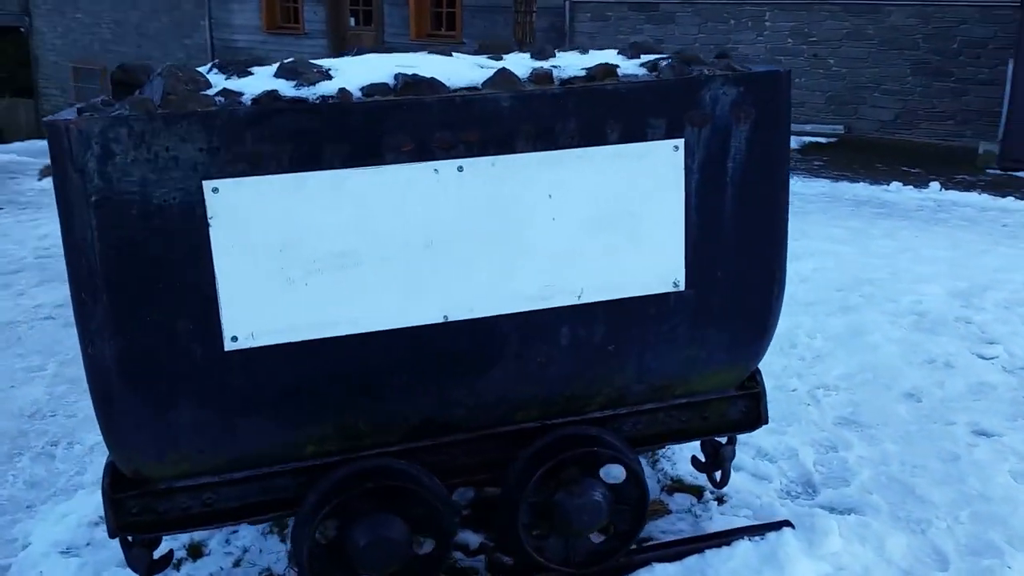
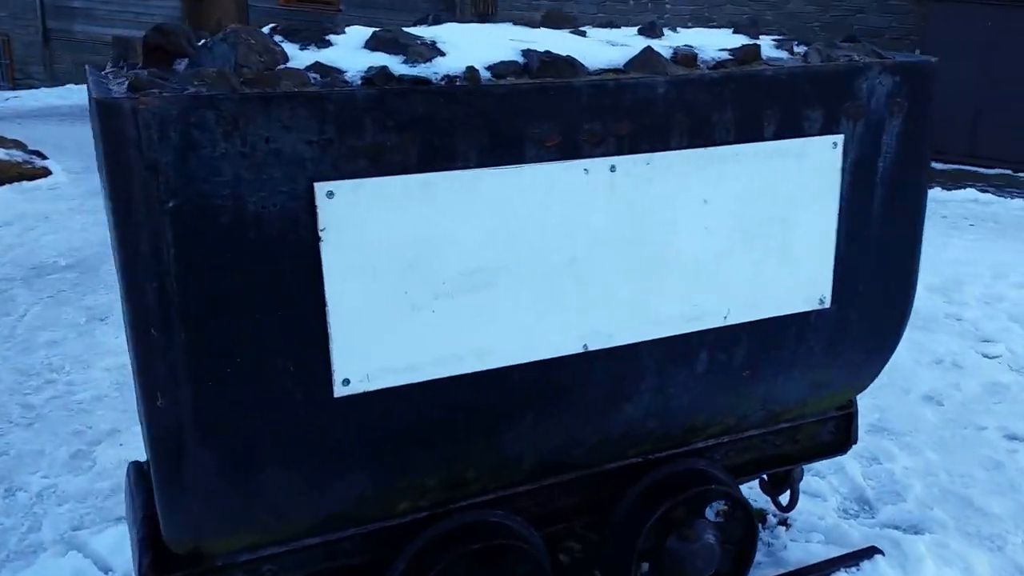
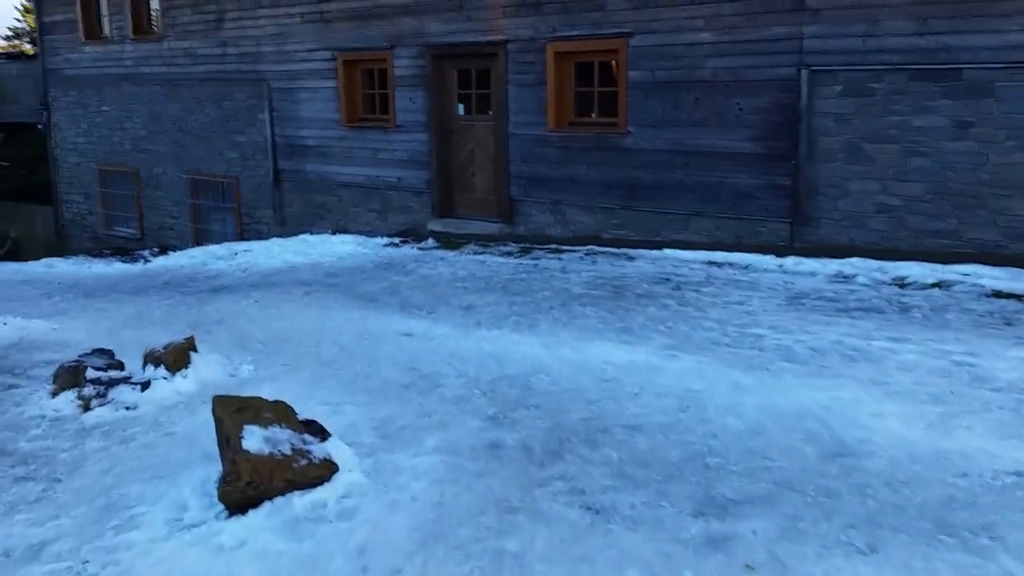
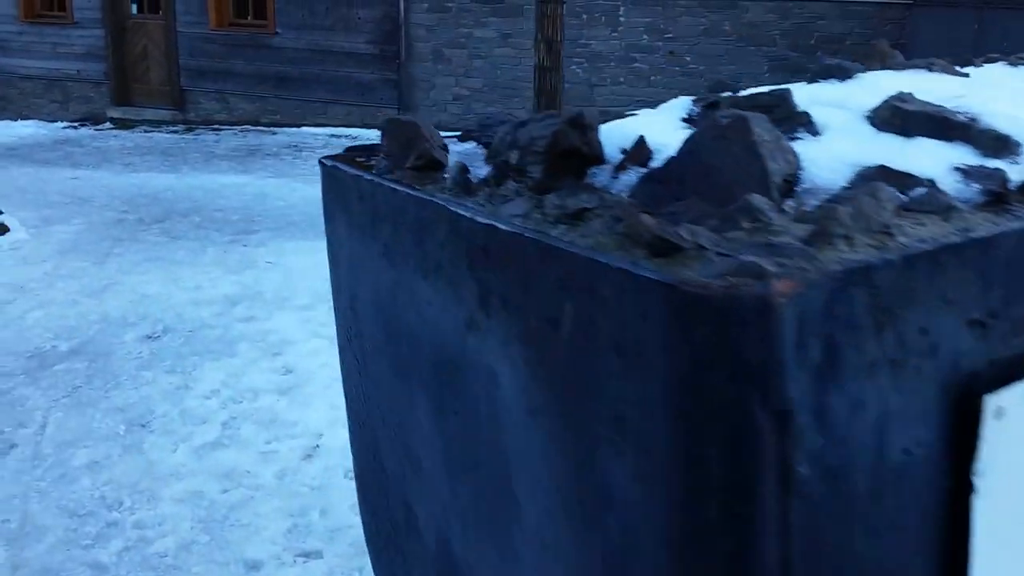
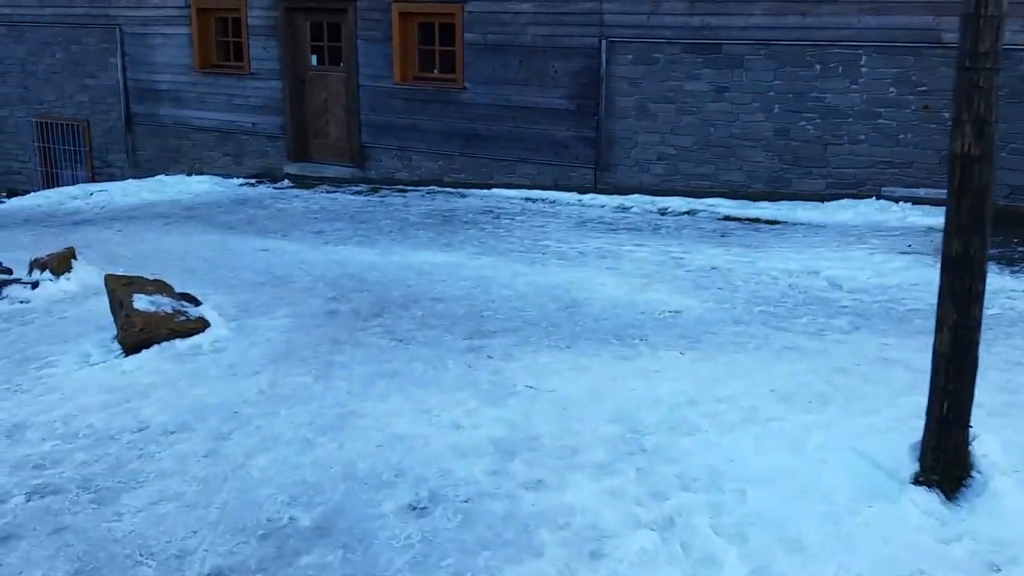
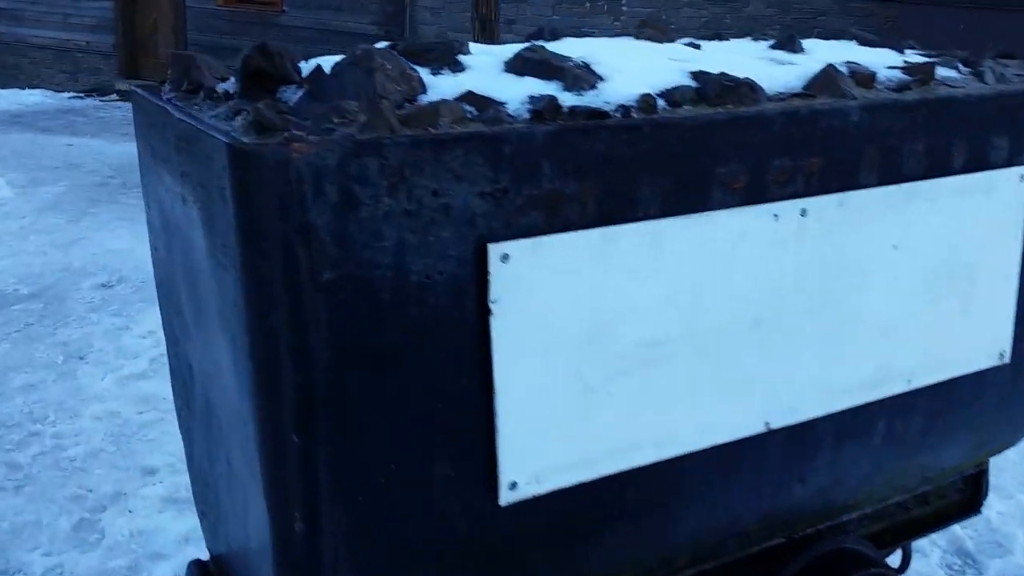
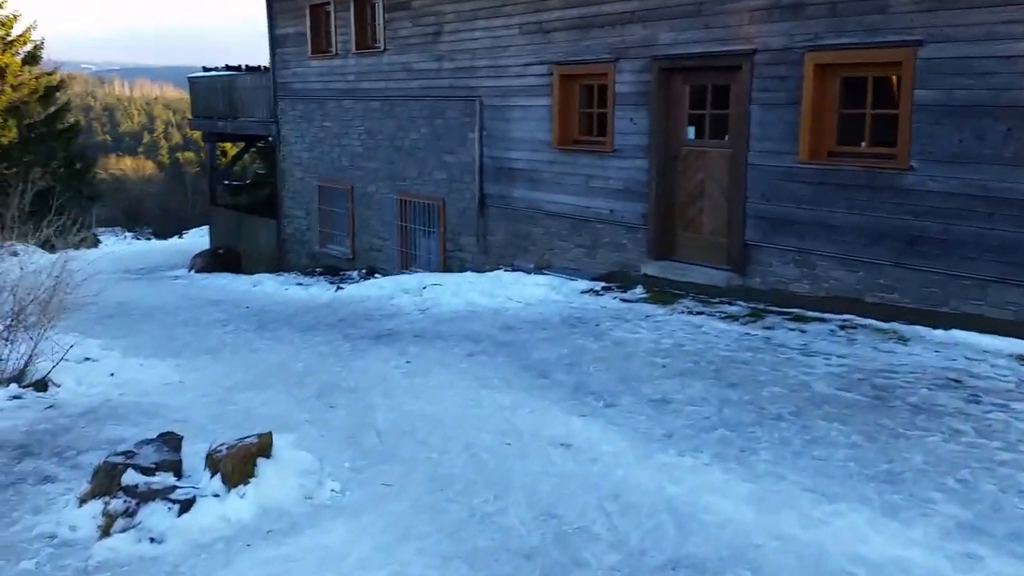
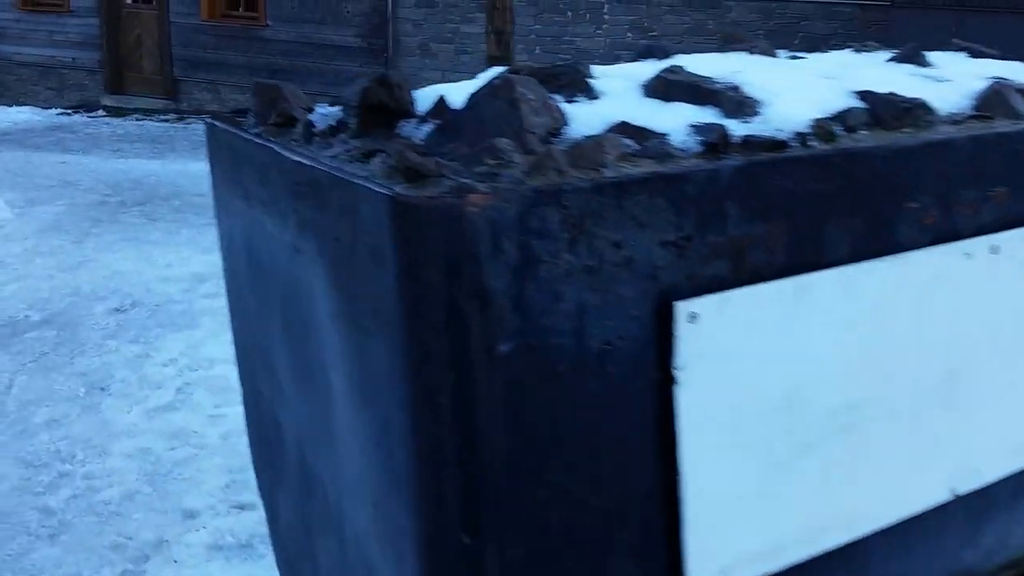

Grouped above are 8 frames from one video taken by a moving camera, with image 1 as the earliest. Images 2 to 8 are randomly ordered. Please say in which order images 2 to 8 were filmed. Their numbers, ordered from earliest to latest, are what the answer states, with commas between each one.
2, 6, 8, 4, 5, 3, 7
